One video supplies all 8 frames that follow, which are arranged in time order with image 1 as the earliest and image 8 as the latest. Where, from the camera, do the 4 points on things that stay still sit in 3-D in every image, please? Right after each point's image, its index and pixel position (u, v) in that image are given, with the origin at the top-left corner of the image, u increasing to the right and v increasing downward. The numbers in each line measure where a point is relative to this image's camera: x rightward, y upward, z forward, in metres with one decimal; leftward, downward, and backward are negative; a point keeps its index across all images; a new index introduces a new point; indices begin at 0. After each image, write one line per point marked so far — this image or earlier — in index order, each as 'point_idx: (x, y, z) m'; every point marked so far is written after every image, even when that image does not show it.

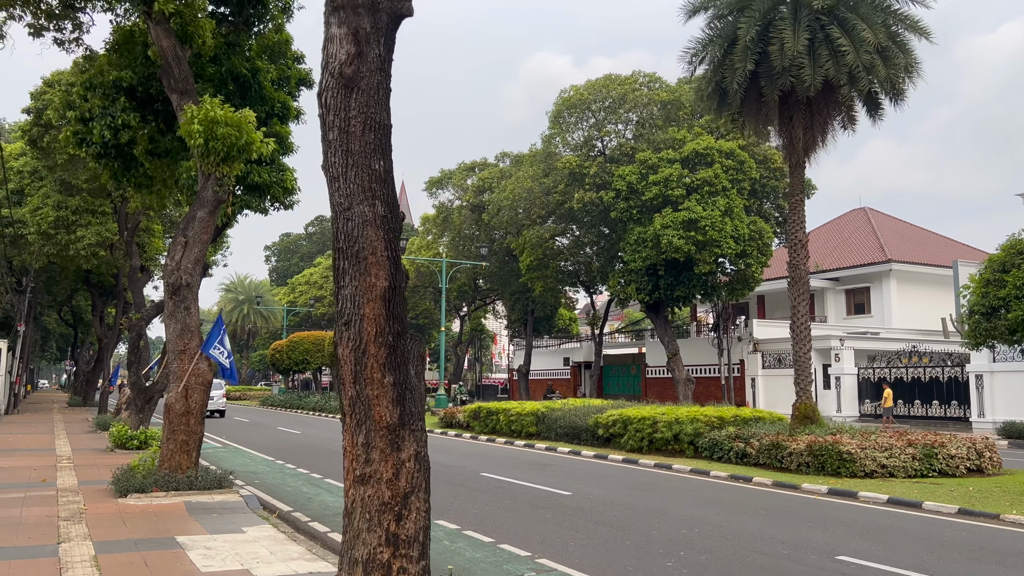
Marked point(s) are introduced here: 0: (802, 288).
0: (+5.3, 0.0, +14.8) m
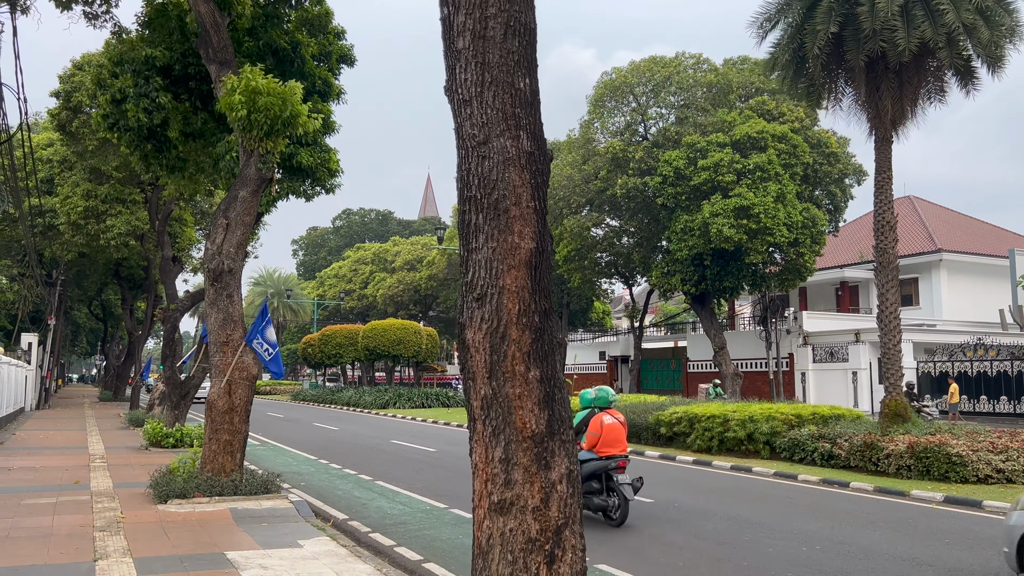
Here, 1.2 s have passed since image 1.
0: (+6.3, +0.2, +13.5) m
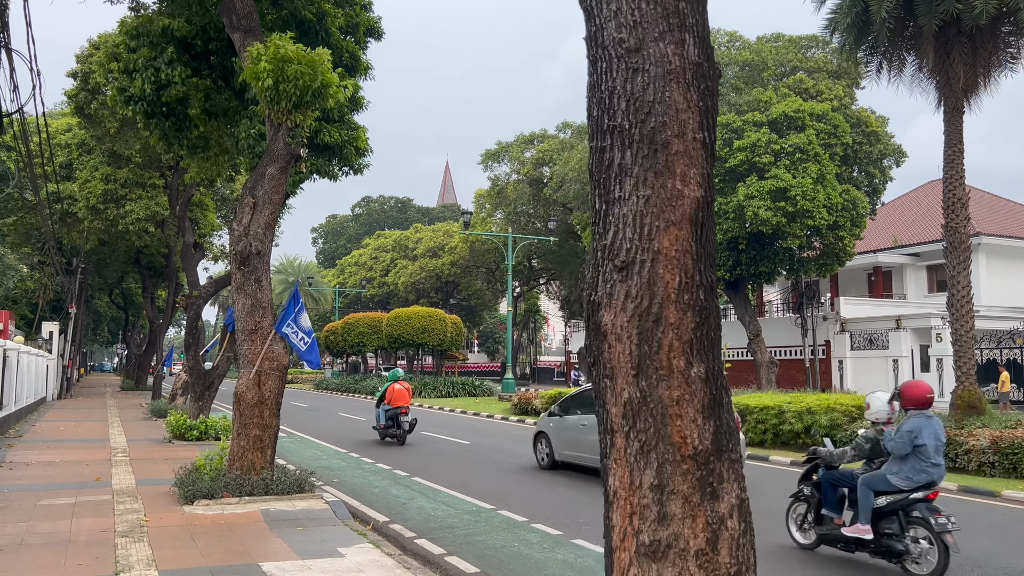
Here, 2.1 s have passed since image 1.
0: (+7.0, +0.5, +12.6) m
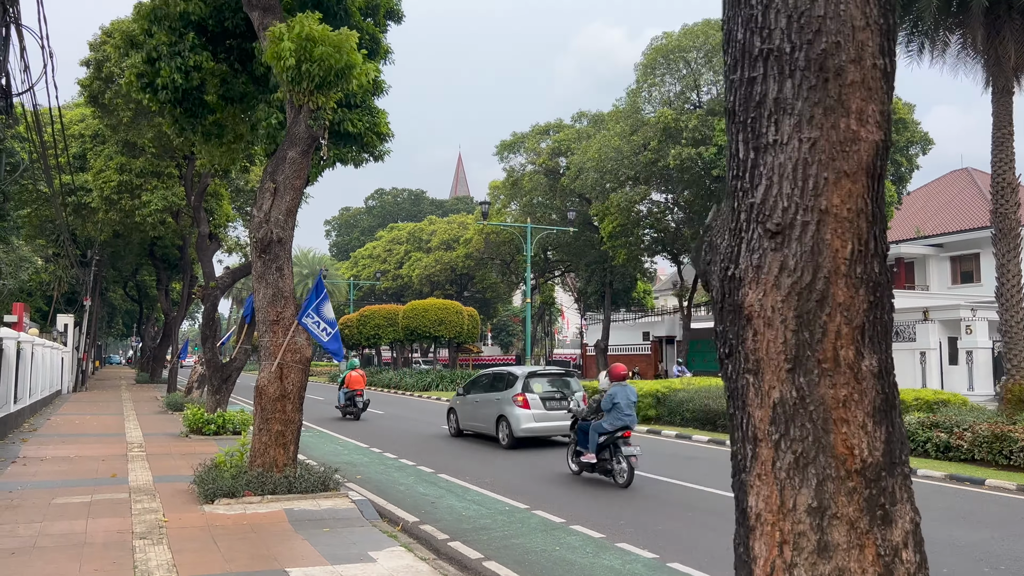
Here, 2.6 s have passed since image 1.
0: (+7.4, +0.7, +12.0) m
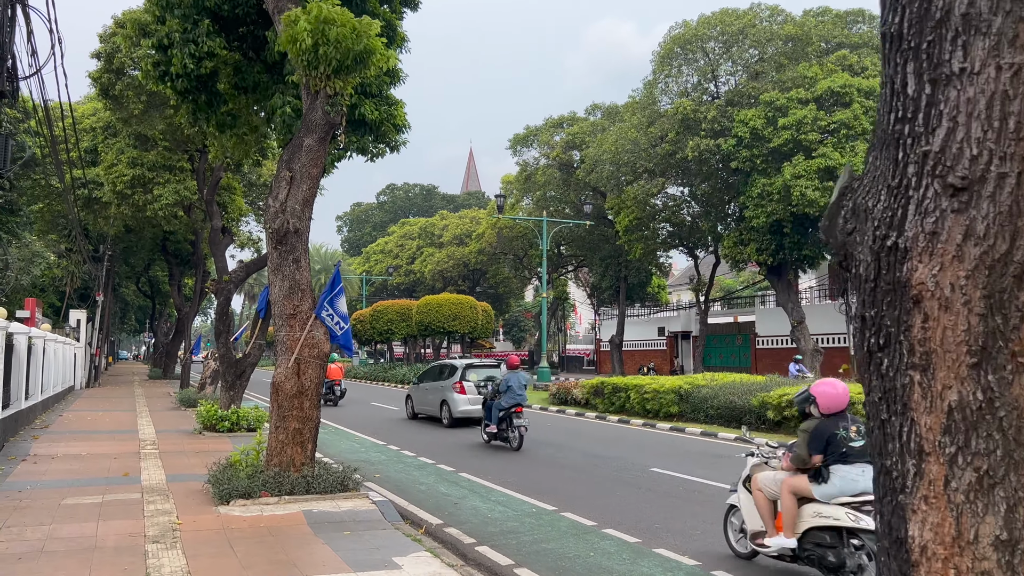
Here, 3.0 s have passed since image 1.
0: (+7.7, +0.8, +11.5) m
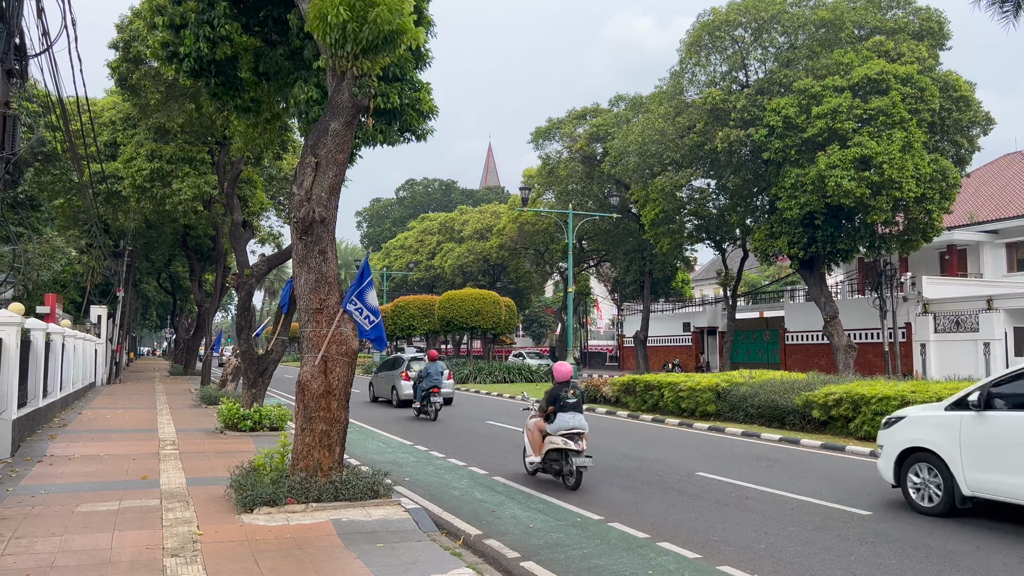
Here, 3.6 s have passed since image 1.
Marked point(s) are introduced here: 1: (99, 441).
0: (+8.2, +0.9, +10.7) m
1: (-6.6, -2.4, +12.8) m
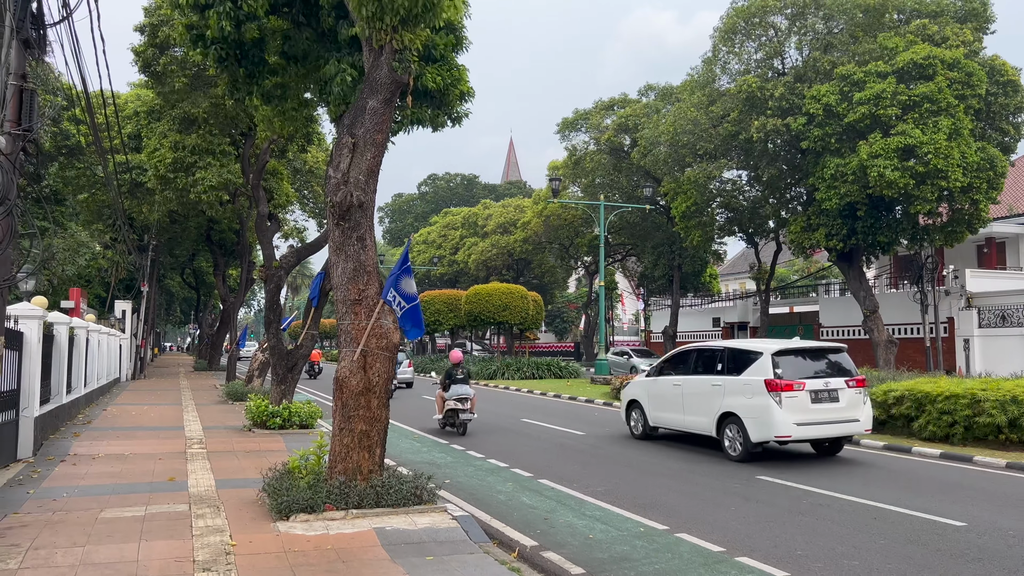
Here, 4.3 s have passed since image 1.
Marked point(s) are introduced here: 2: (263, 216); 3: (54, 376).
0: (+8.8, +1.0, +9.9) m
1: (-5.9, -2.3, +12.4) m
2: (-5.7, +1.7, +18.4) m
3: (-7.4, -1.4, +13.1) m
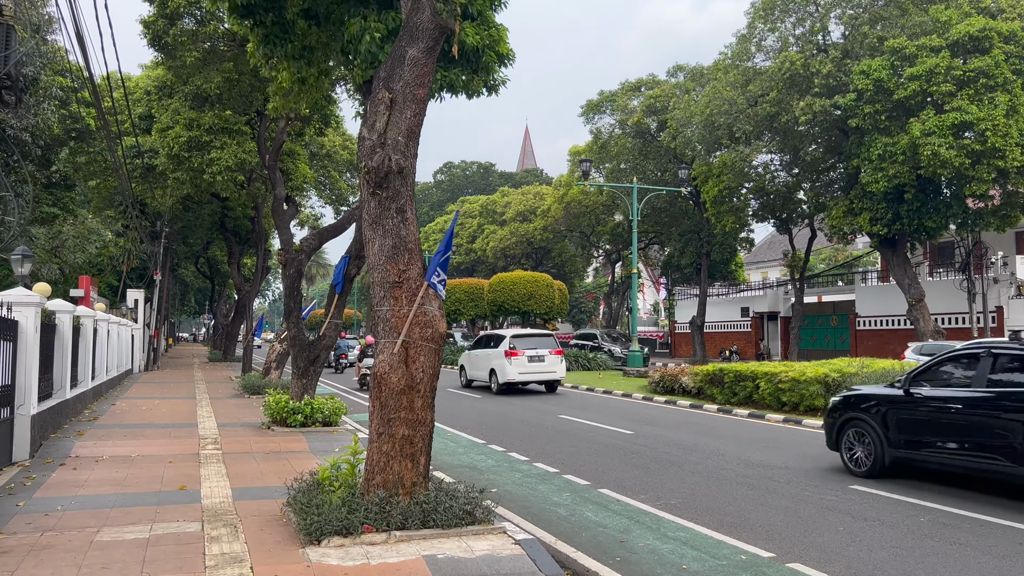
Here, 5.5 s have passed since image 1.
0: (+9.4, +1.2, +8.5) m
1: (-5.3, -2.1, +11.3) m
2: (-5.0, +2.0, +17.3) m
3: (-6.8, -1.2, +12.0) m
